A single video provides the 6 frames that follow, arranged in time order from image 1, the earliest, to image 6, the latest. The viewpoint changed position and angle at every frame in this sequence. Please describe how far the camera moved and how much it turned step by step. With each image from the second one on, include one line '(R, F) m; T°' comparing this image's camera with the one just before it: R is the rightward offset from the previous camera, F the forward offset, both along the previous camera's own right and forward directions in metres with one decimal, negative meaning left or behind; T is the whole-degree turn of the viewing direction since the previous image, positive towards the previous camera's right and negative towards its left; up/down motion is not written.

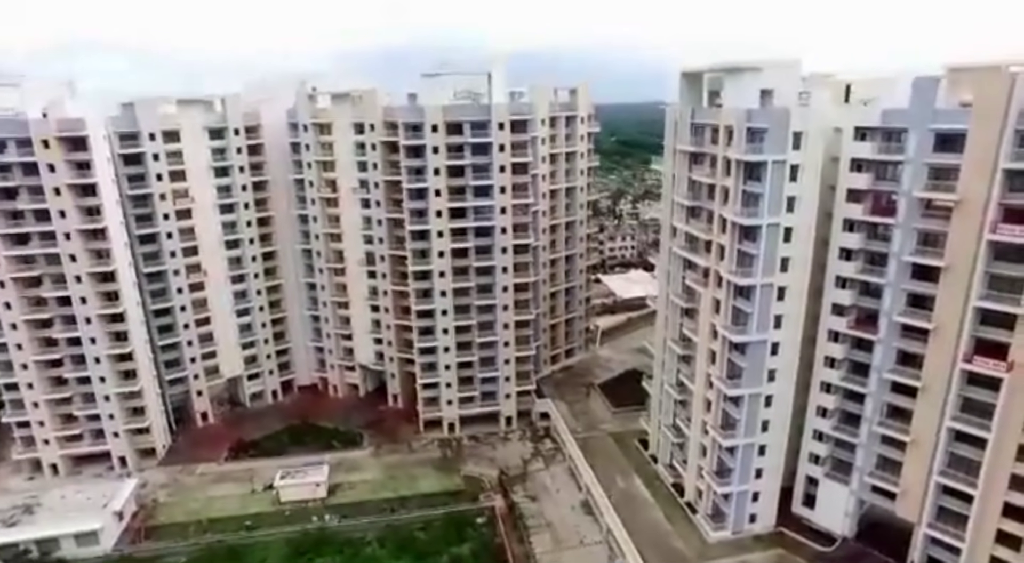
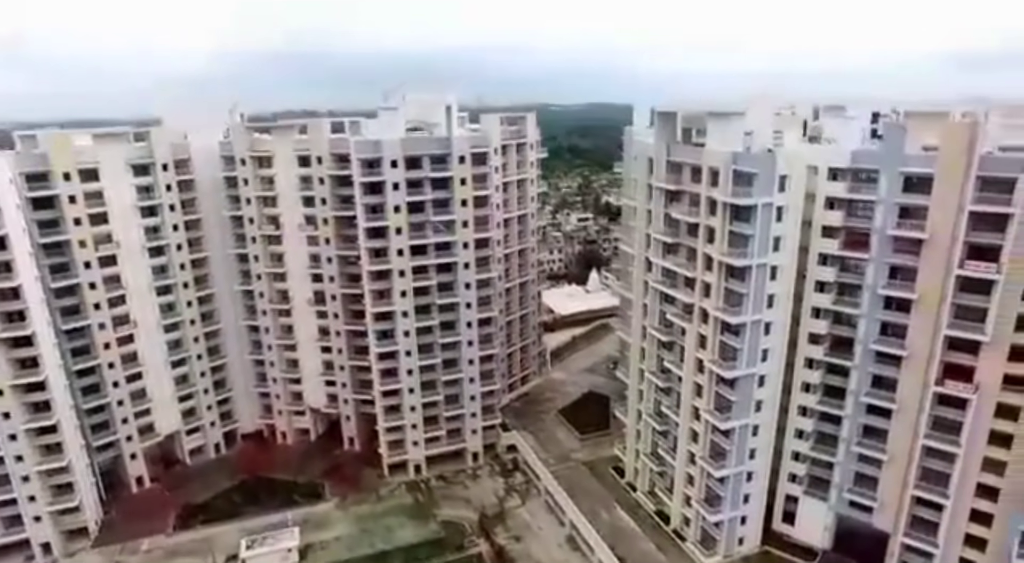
(-5.4, +1.3) m; +9°
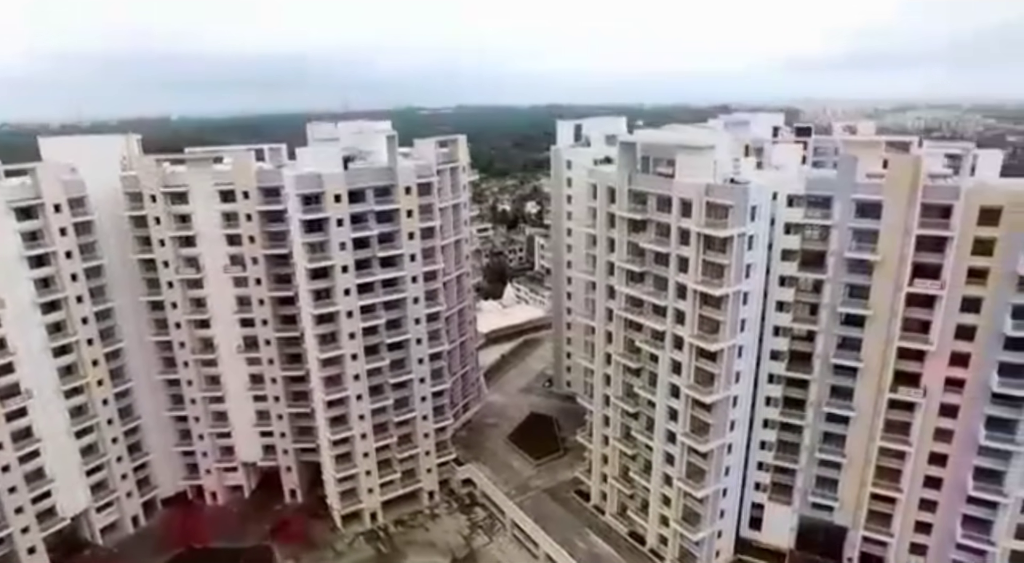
(-6.1, +1.8) m; +11°
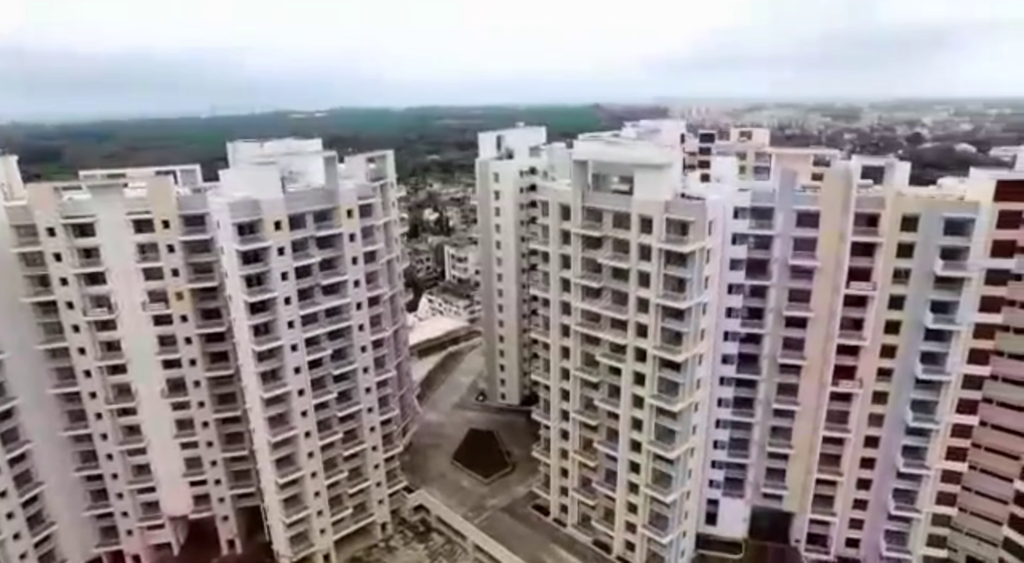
(-5.2, +1.1) m; +11°
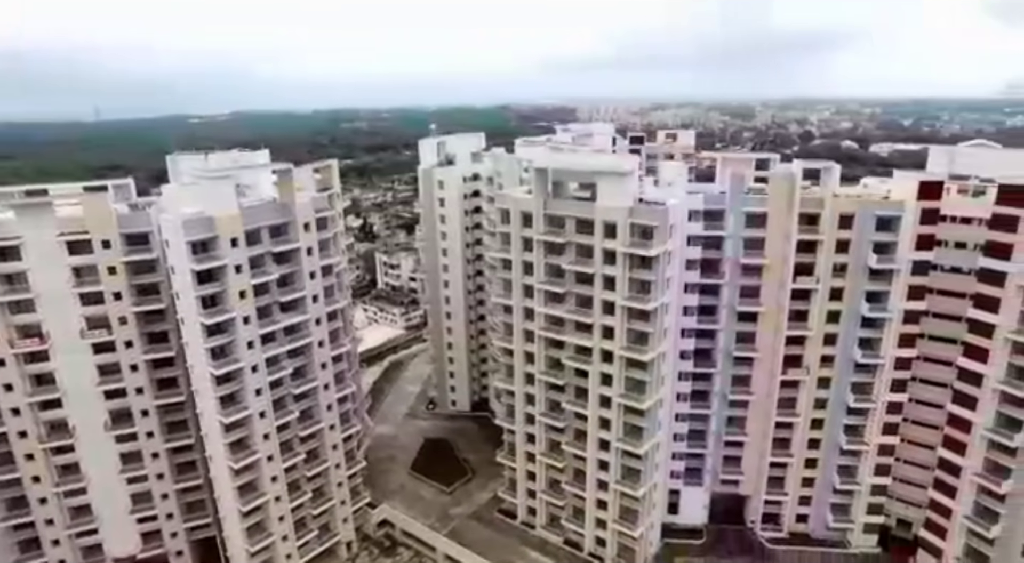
(-3.7, -0.1) m; +8°
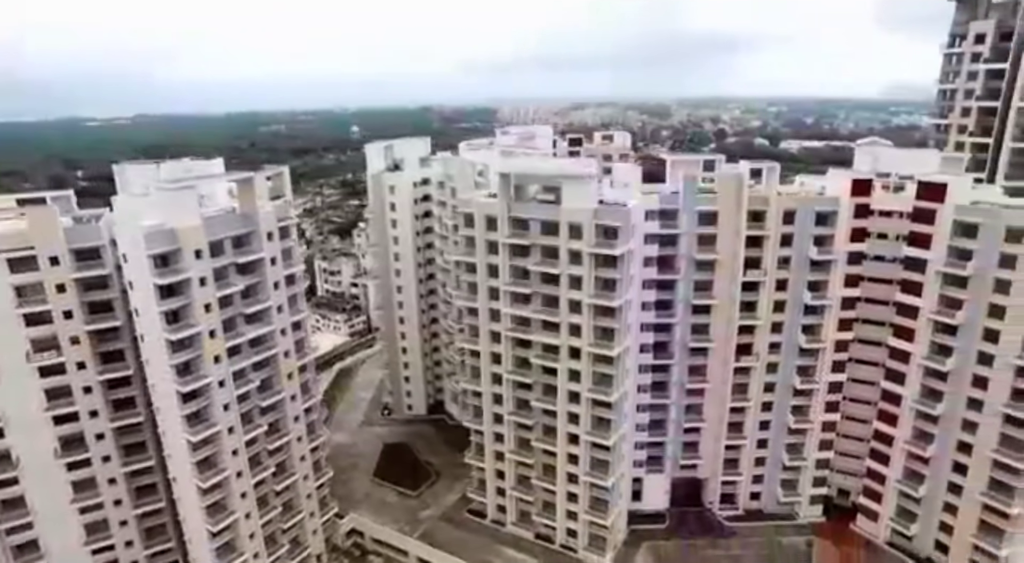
(-3.0, -0.7) m; +7°
